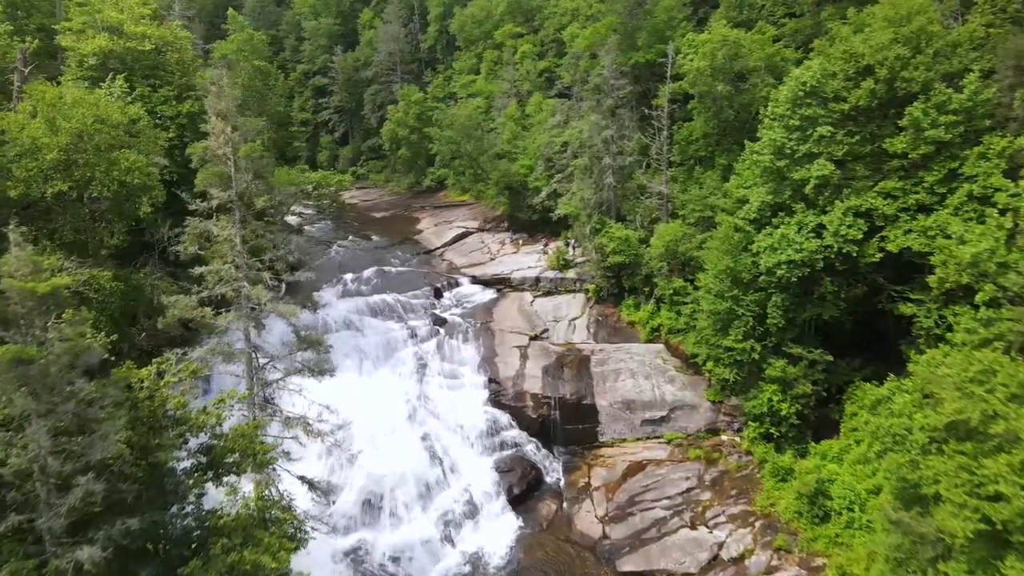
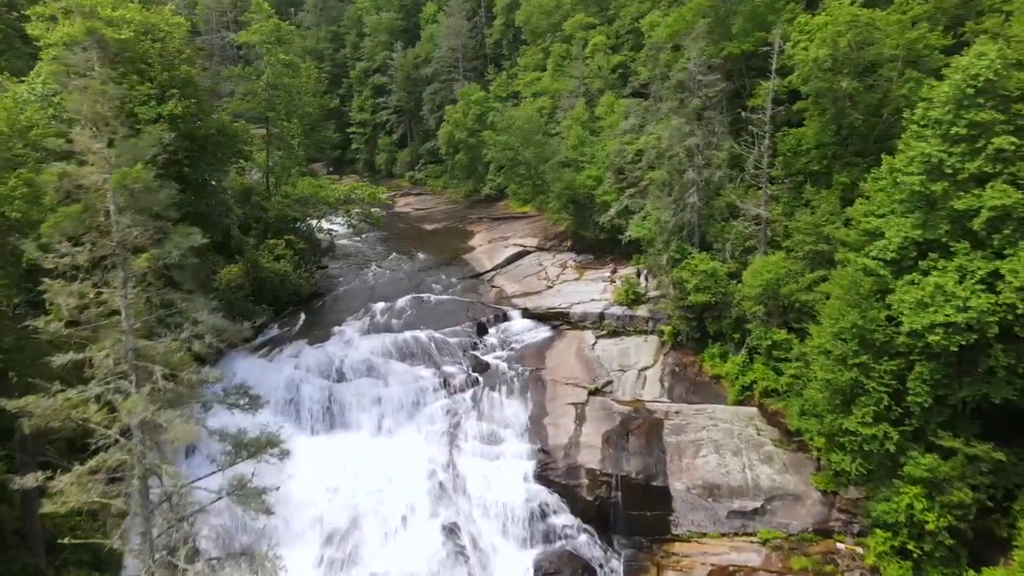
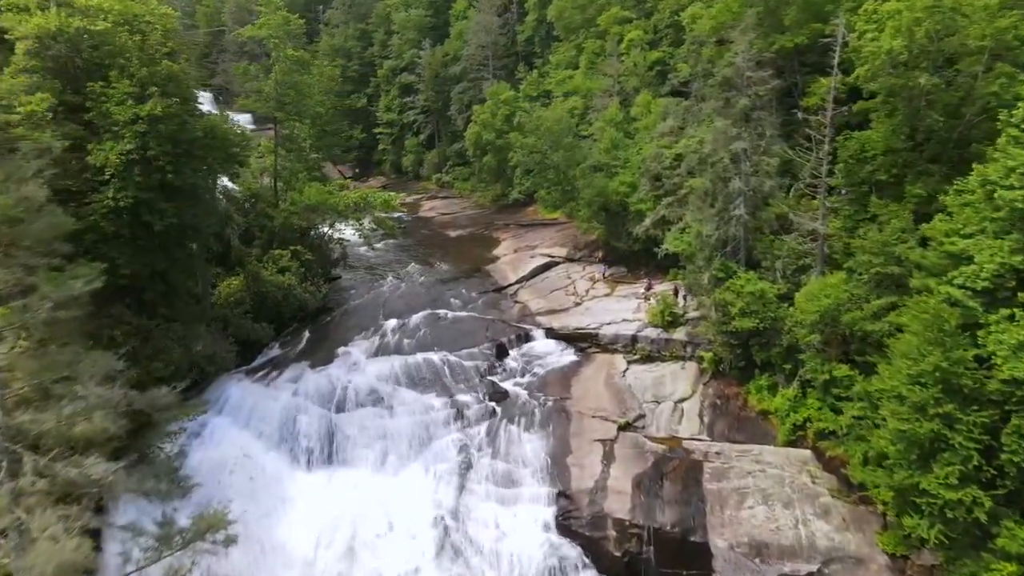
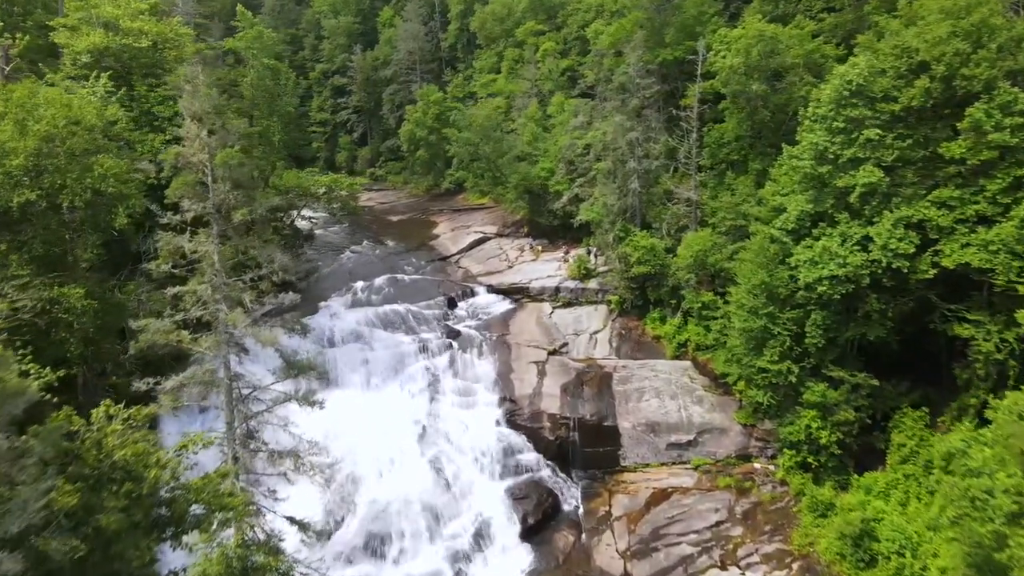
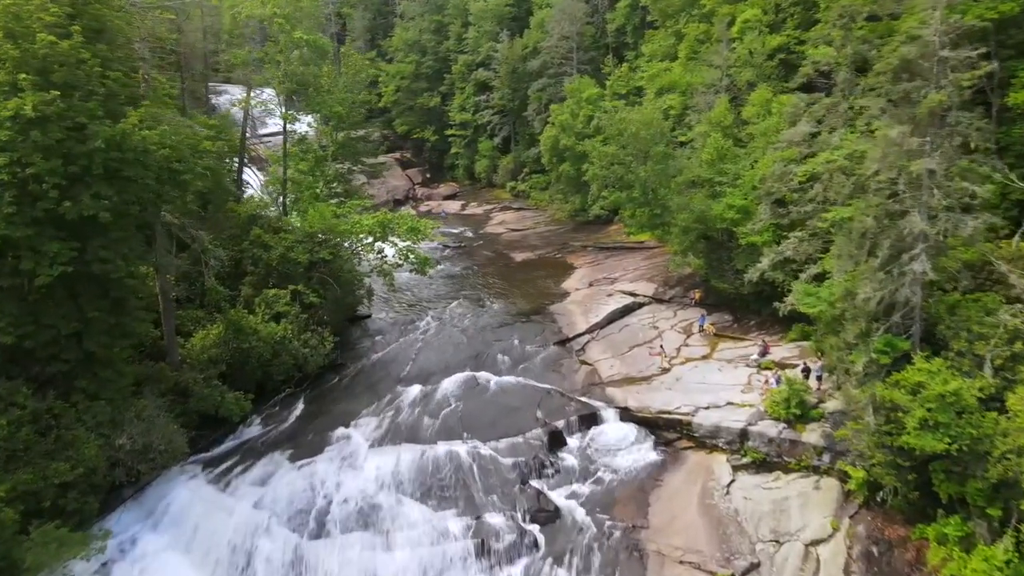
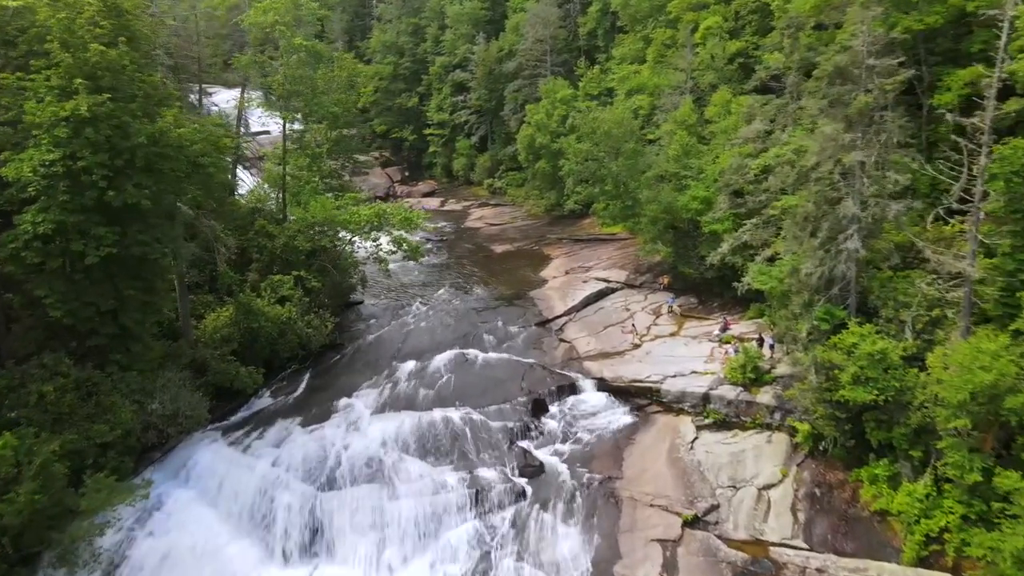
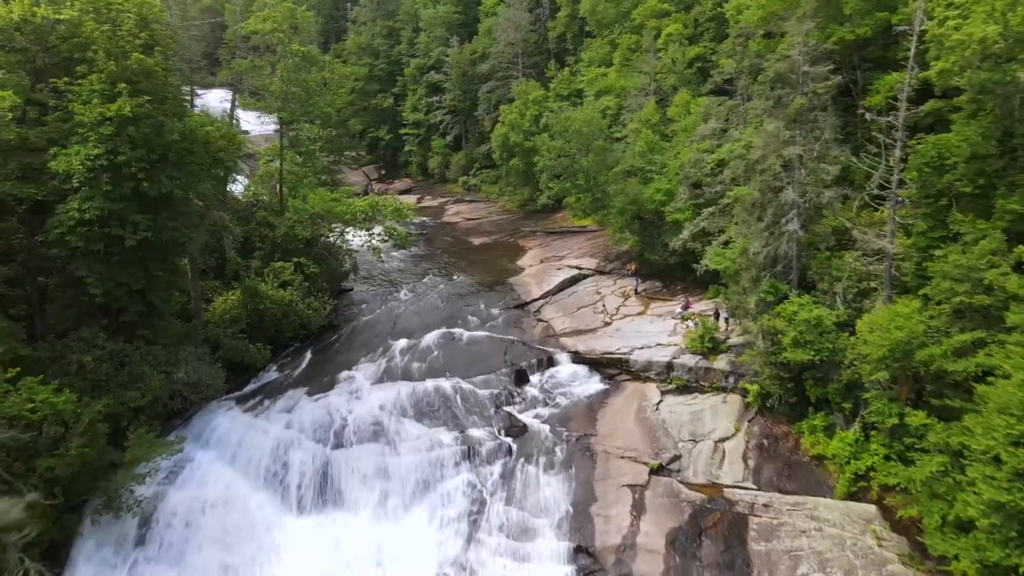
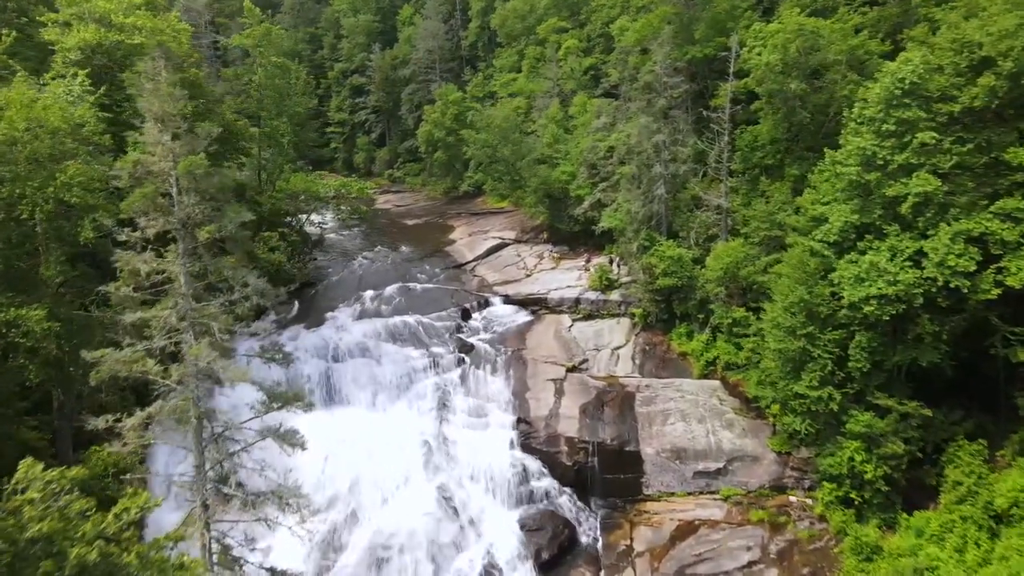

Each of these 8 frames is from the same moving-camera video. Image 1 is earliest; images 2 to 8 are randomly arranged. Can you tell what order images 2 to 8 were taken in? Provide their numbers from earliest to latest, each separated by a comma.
4, 8, 2, 3, 7, 6, 5
